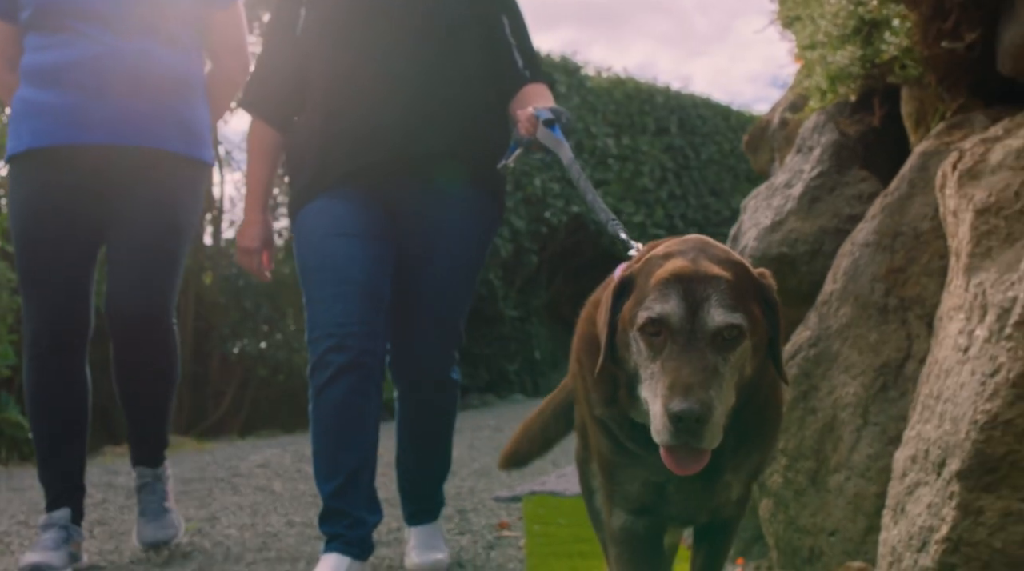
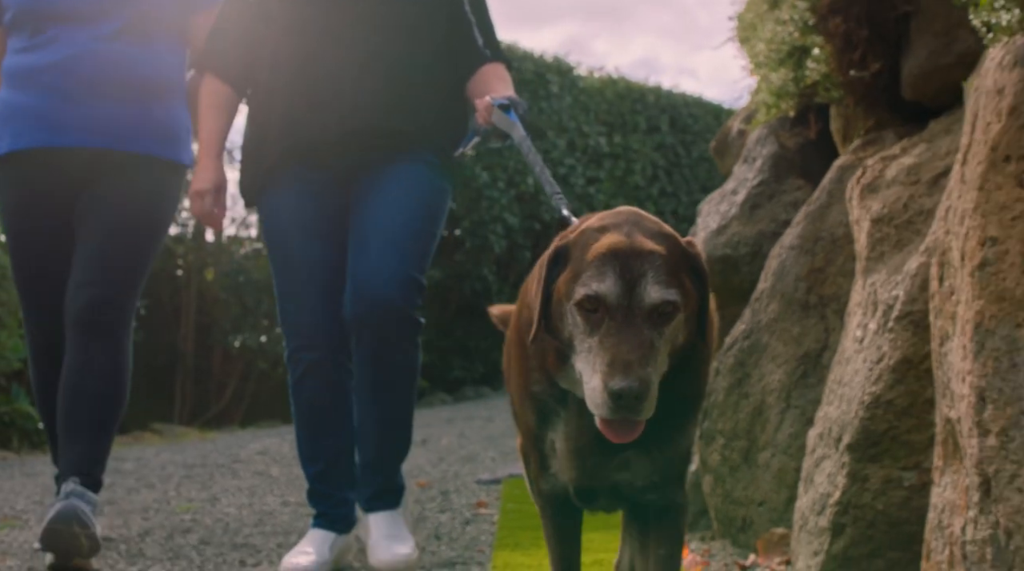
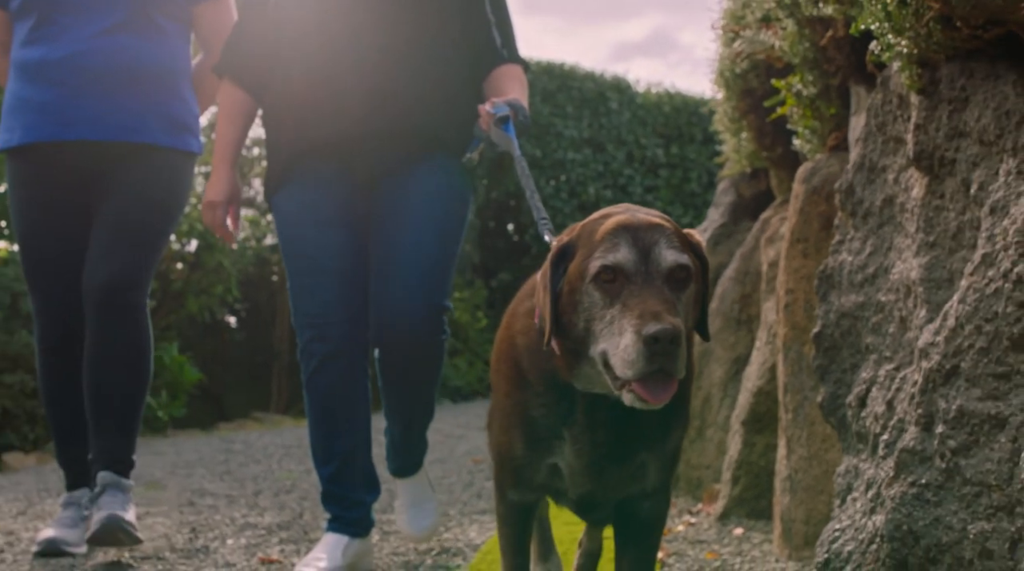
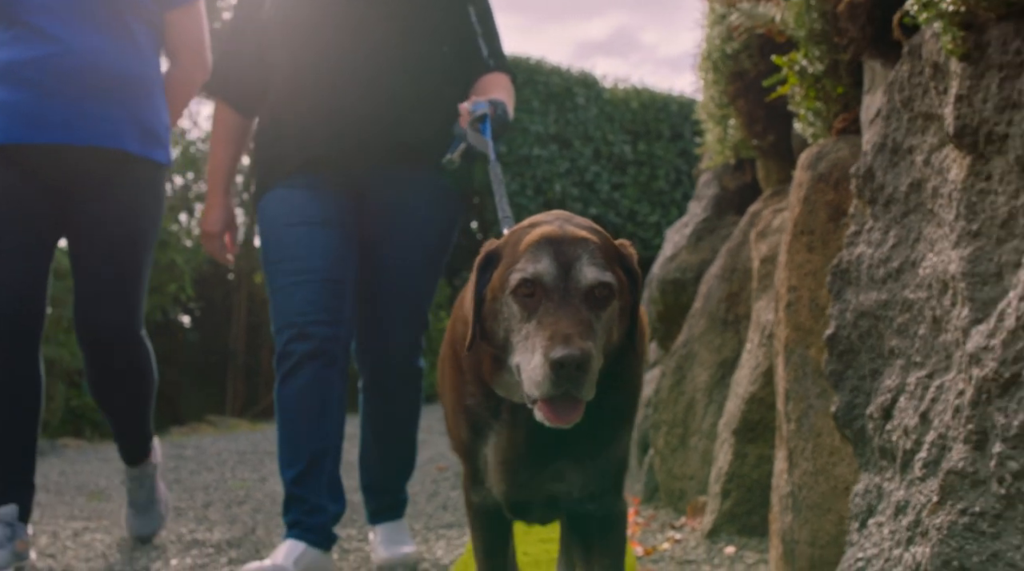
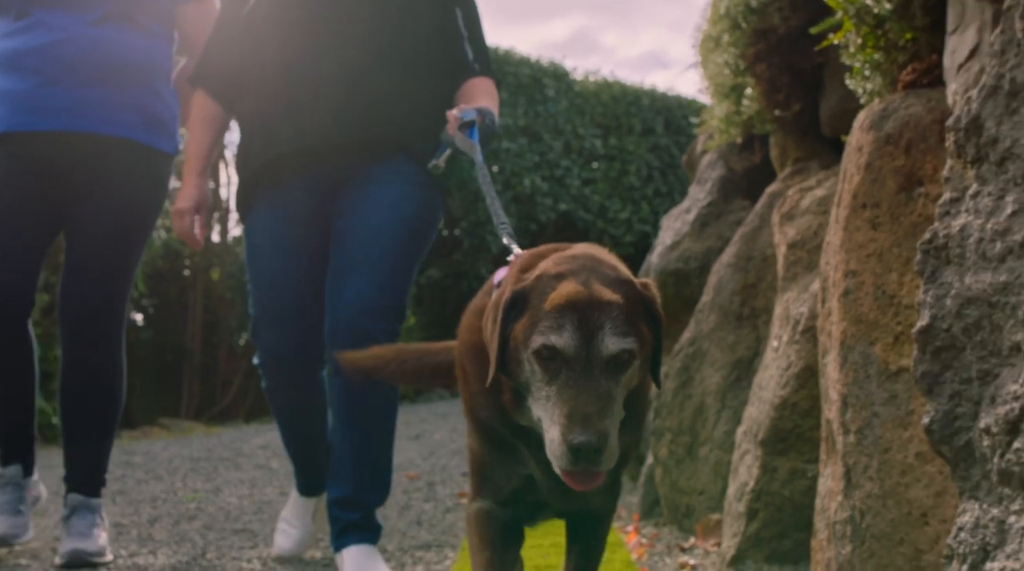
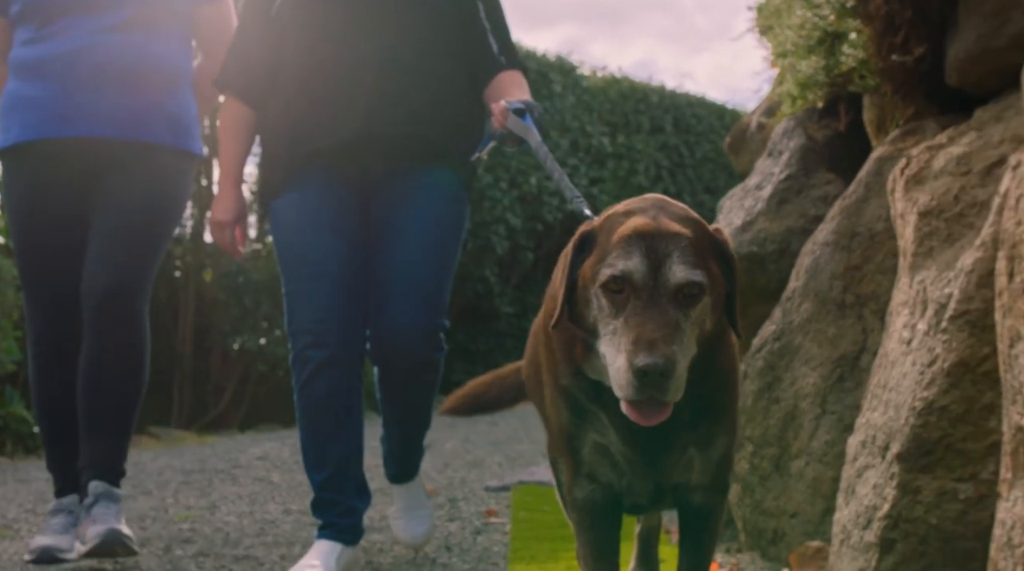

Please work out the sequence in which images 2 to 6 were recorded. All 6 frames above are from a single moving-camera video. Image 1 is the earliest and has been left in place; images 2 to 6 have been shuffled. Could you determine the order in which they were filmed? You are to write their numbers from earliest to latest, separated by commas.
6, 2, 5, 4, 3
